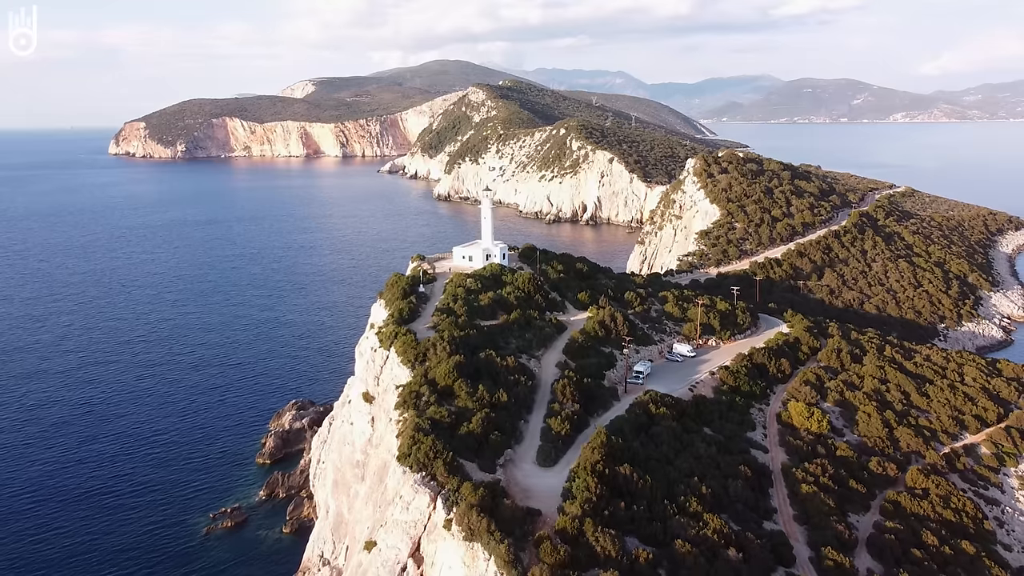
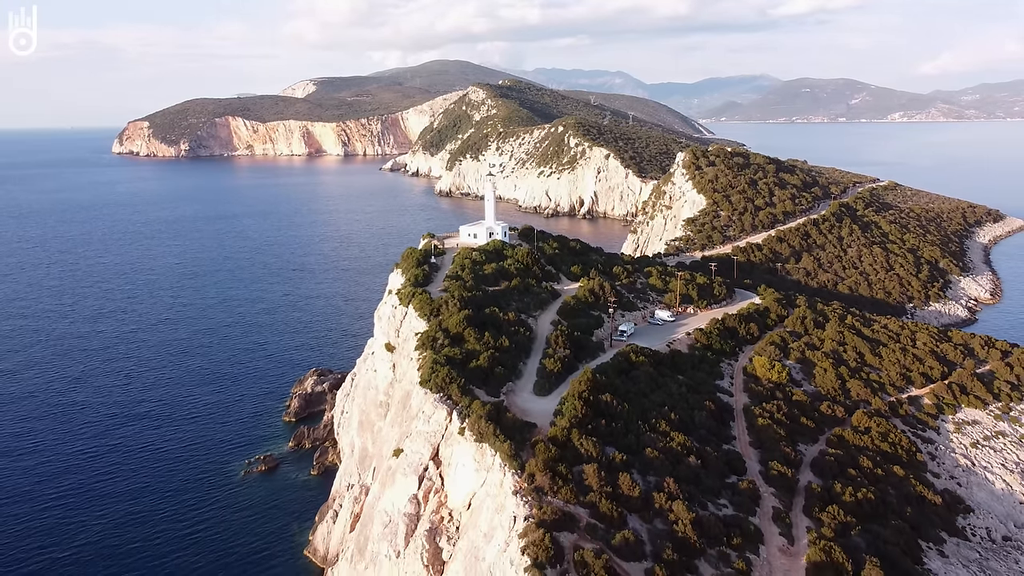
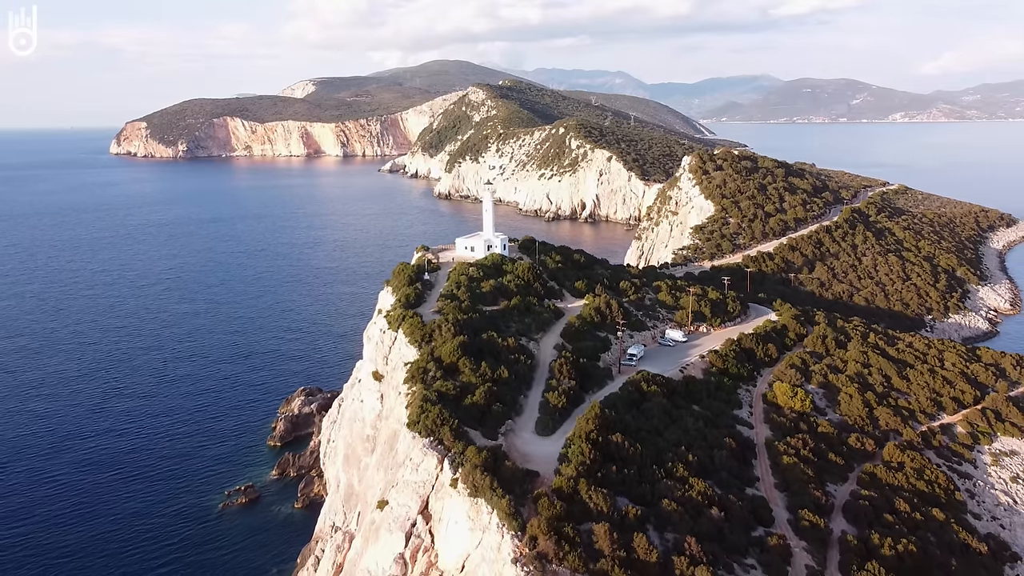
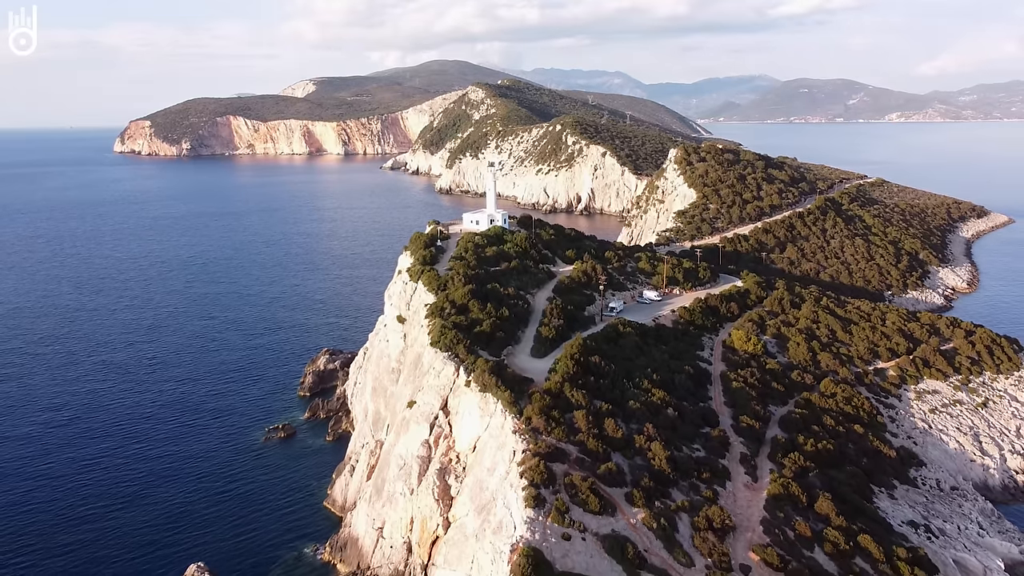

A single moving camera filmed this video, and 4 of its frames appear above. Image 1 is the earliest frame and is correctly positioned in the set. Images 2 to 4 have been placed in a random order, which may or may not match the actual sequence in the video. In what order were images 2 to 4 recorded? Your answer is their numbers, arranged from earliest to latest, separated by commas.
3, 2, 4
